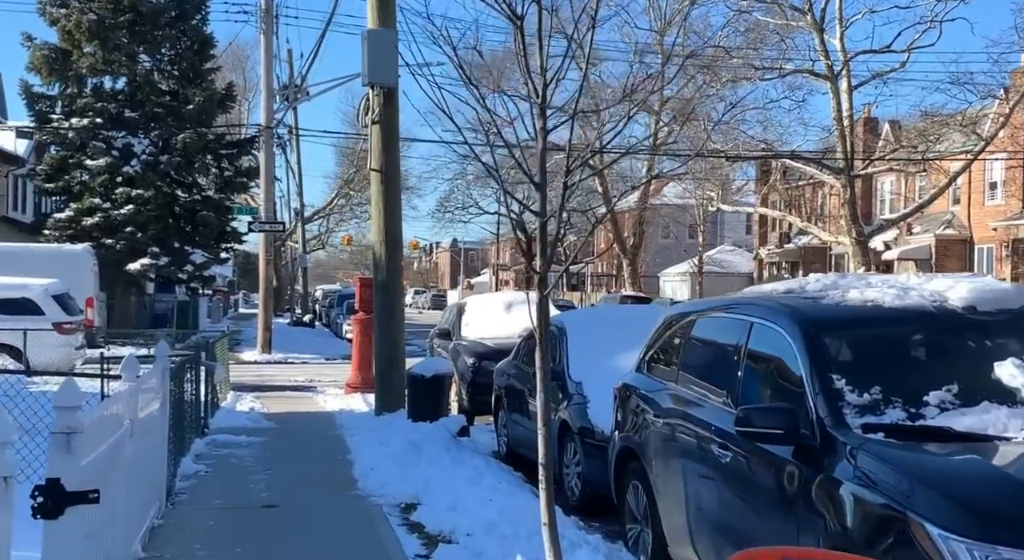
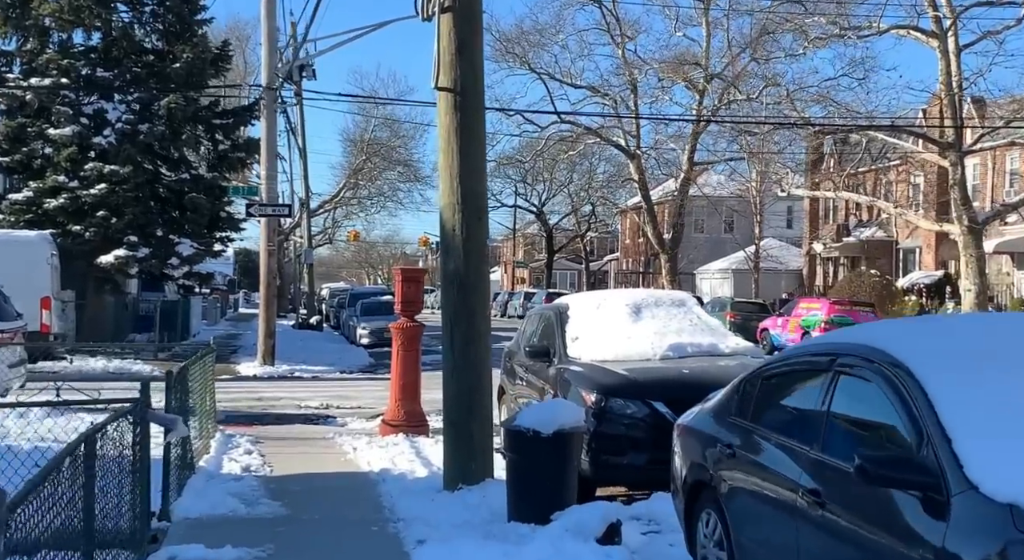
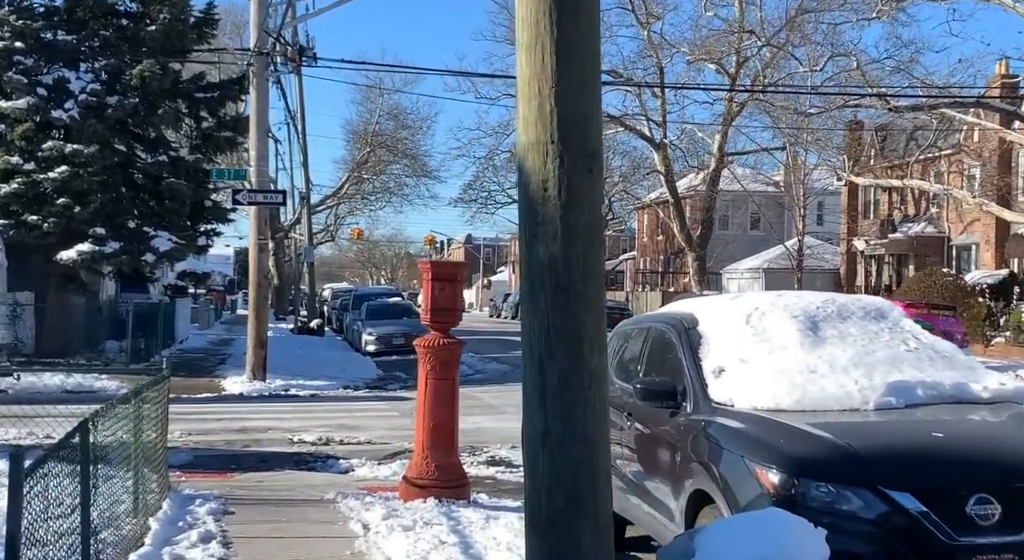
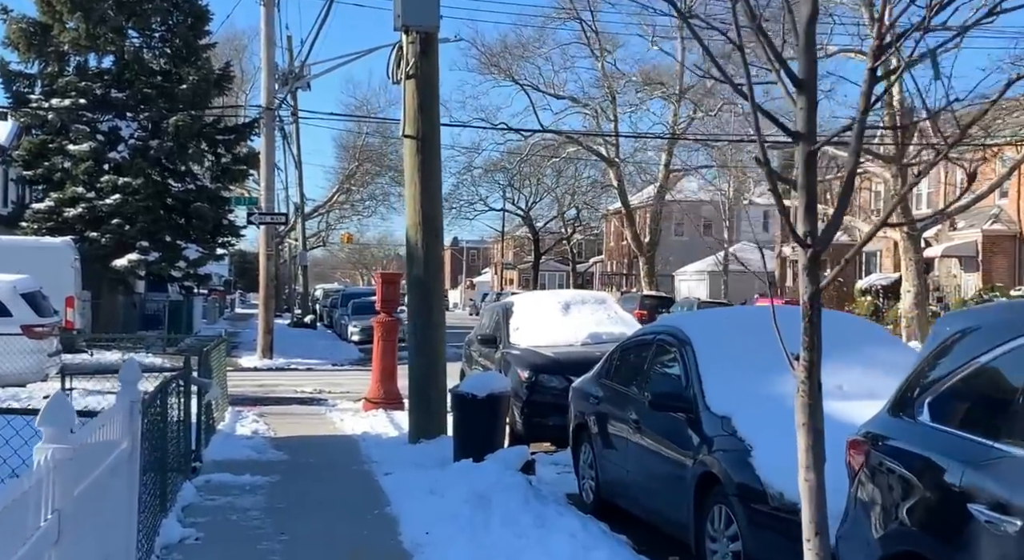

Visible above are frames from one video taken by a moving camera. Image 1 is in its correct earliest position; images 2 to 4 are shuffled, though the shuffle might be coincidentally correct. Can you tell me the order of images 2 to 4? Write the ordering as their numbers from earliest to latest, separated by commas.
4, 2, 3
